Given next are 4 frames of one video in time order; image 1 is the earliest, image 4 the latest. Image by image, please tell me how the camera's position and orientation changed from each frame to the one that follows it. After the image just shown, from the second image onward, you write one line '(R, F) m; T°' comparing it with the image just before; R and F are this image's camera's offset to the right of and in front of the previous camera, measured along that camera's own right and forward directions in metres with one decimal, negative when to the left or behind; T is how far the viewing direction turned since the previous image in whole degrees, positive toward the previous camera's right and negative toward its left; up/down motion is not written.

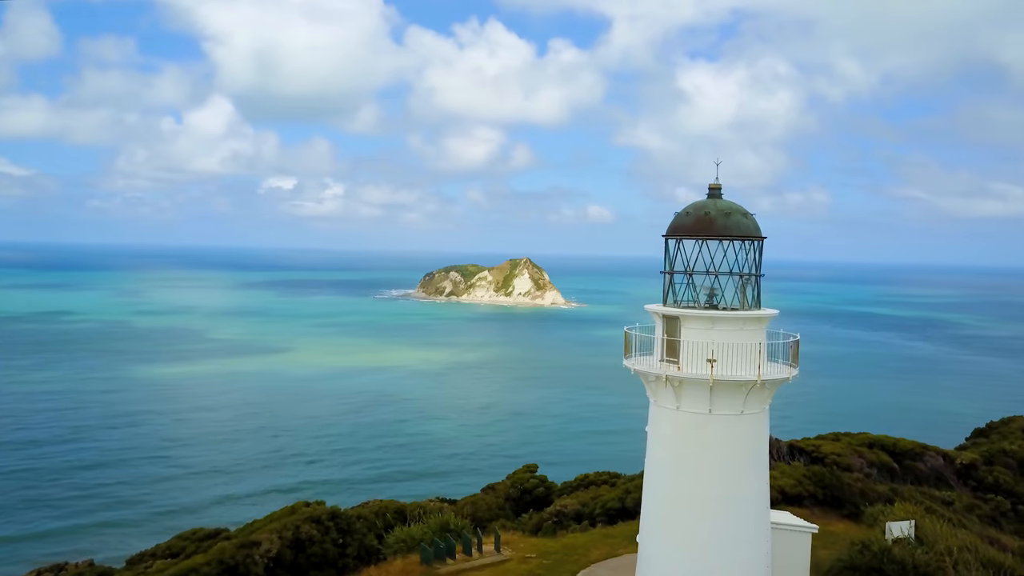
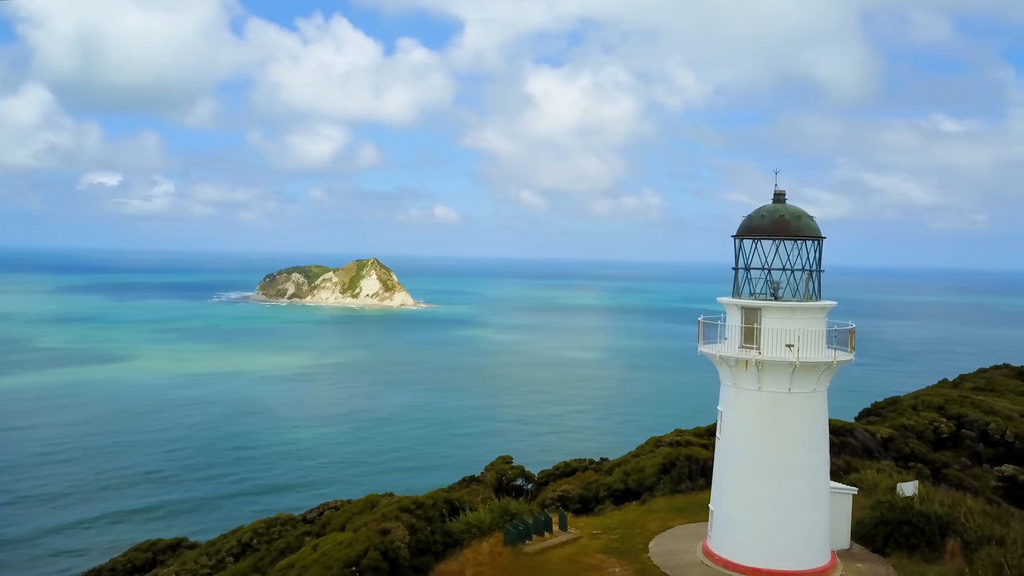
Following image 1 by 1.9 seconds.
(-0.9, -0.1) m; +11°
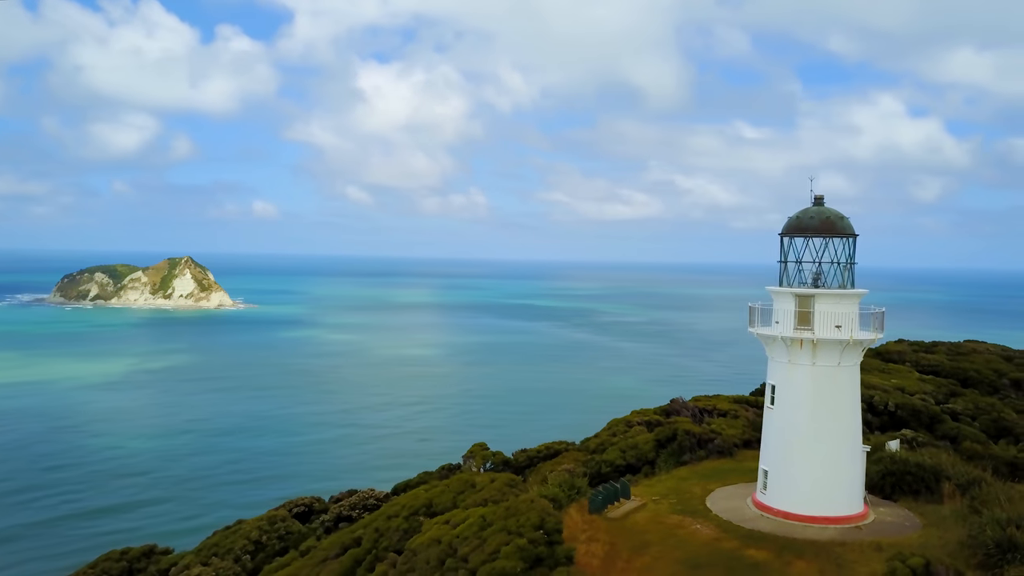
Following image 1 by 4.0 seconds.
(-1.1, -0.2) m; +12°
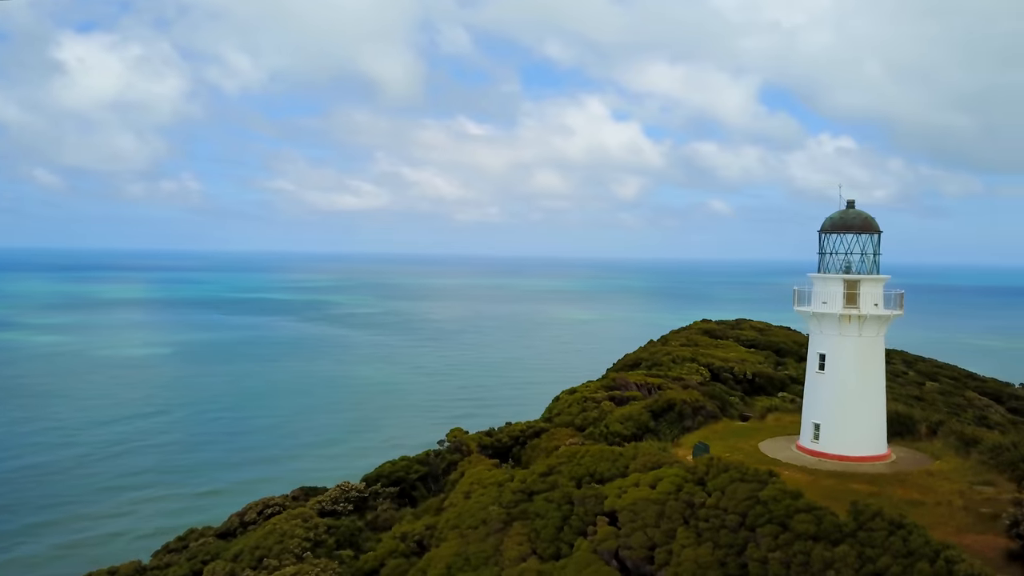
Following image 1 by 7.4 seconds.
(-1.9, 0.0) m; +19°
